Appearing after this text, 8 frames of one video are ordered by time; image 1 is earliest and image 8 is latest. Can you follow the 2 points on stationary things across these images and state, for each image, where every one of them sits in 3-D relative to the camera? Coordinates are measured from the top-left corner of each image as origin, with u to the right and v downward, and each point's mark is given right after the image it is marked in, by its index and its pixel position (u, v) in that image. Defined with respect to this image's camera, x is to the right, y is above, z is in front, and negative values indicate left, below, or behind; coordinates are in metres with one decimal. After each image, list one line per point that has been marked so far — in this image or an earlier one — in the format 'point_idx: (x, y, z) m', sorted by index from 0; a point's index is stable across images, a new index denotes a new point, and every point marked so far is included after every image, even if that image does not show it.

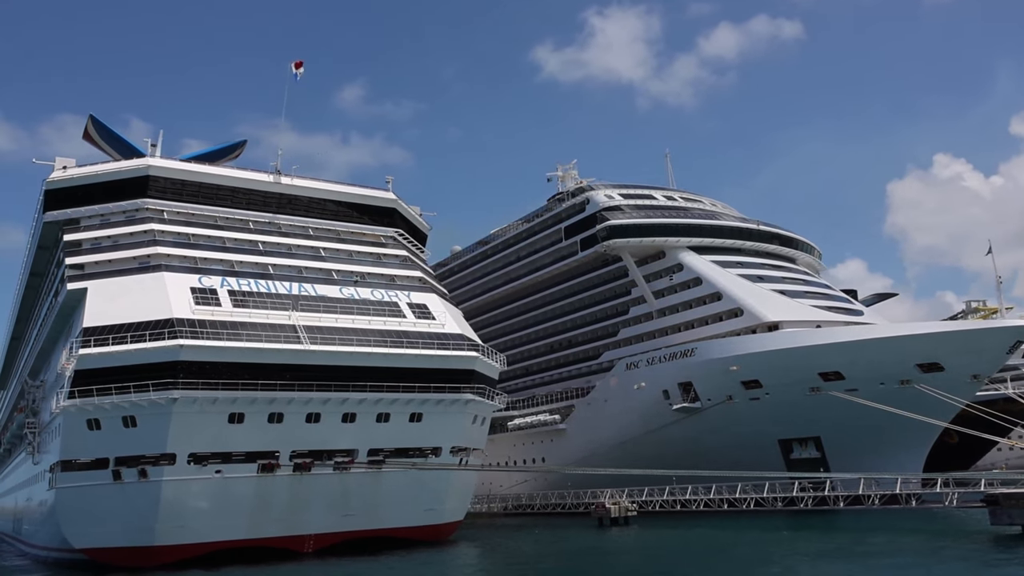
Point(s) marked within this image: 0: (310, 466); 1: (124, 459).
0: (-5.4, -4.7, +19.9) m
1: (-9.6, -4.2, +18.5) m
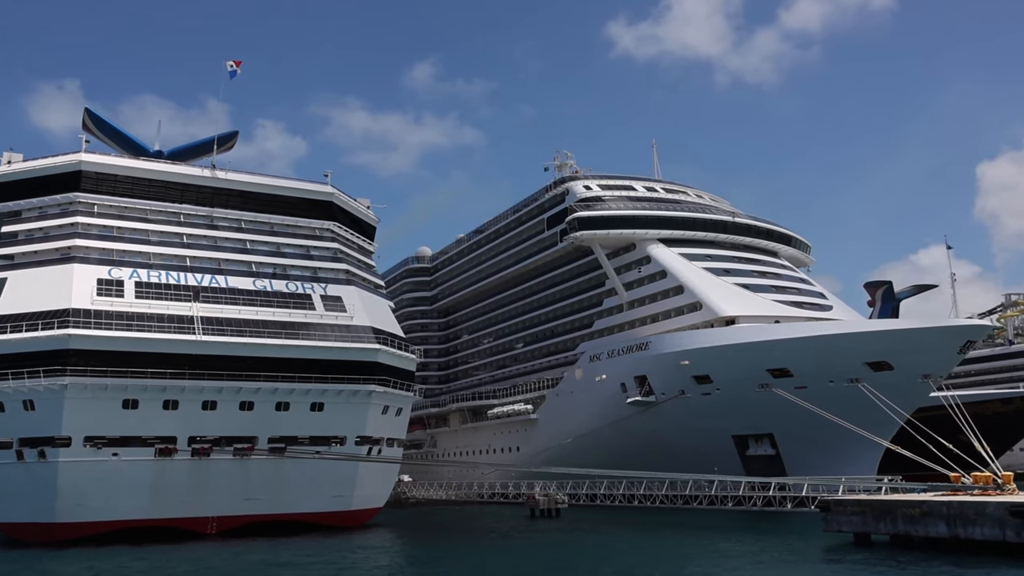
0: (-8.5, -4.5, +20.8) m
1: (-12.8, -4.0, +19.6) m
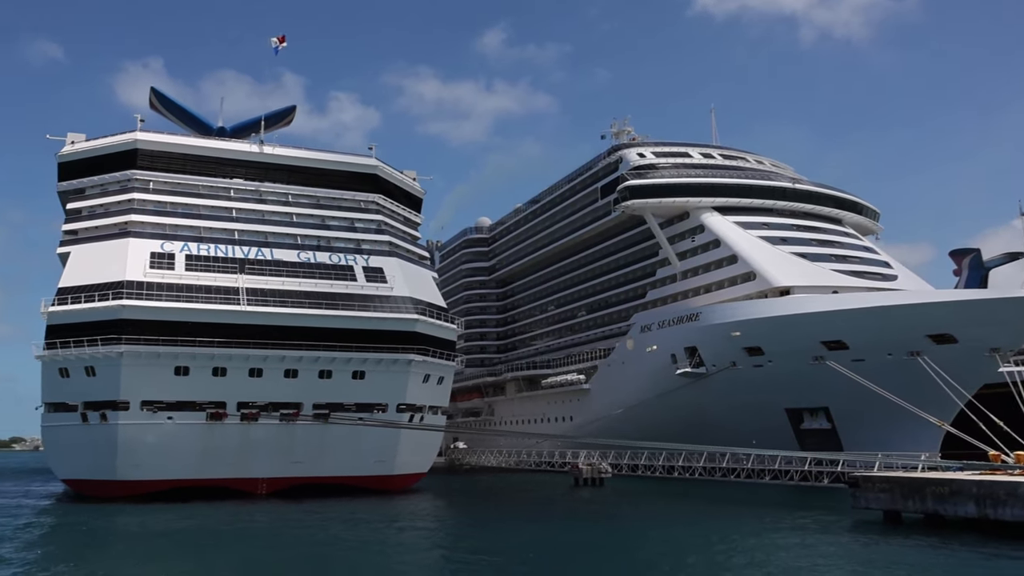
0: (-7.5, -3.7, +21.7) m
1: (-11.9, -3.3, +20.9) m
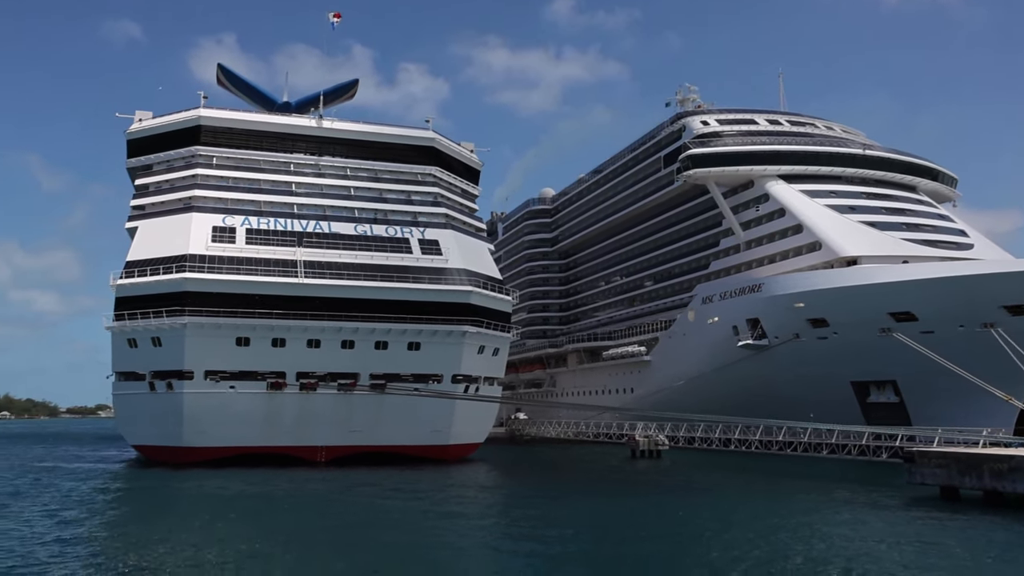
0: (-5.9, -2.9, +22.2) m
1: (-10.4, -2.5, +21.8) m
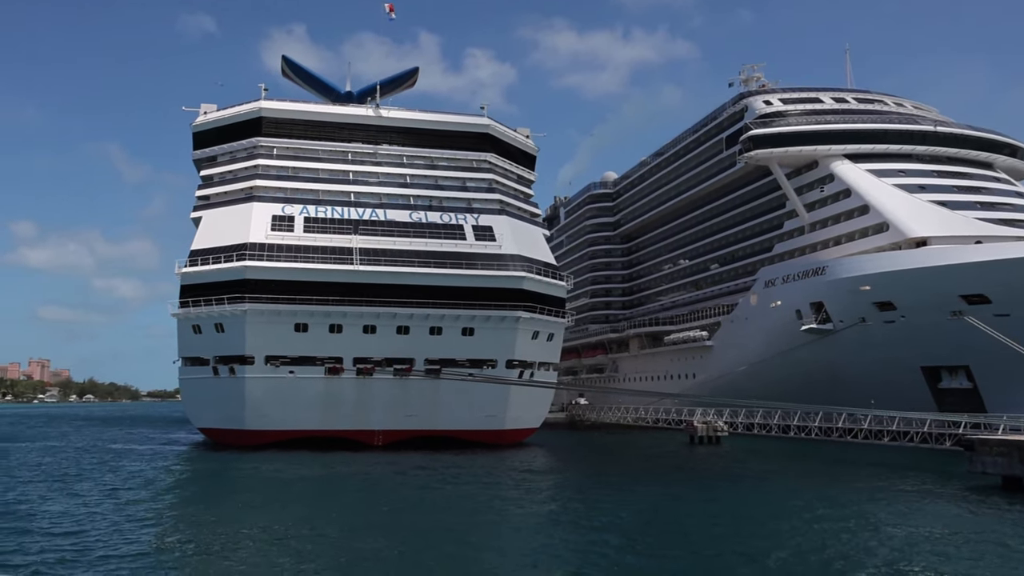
0: (-4.3, -2.5, +22.6) m
1: (-8.8, -2.1, +22.5) m
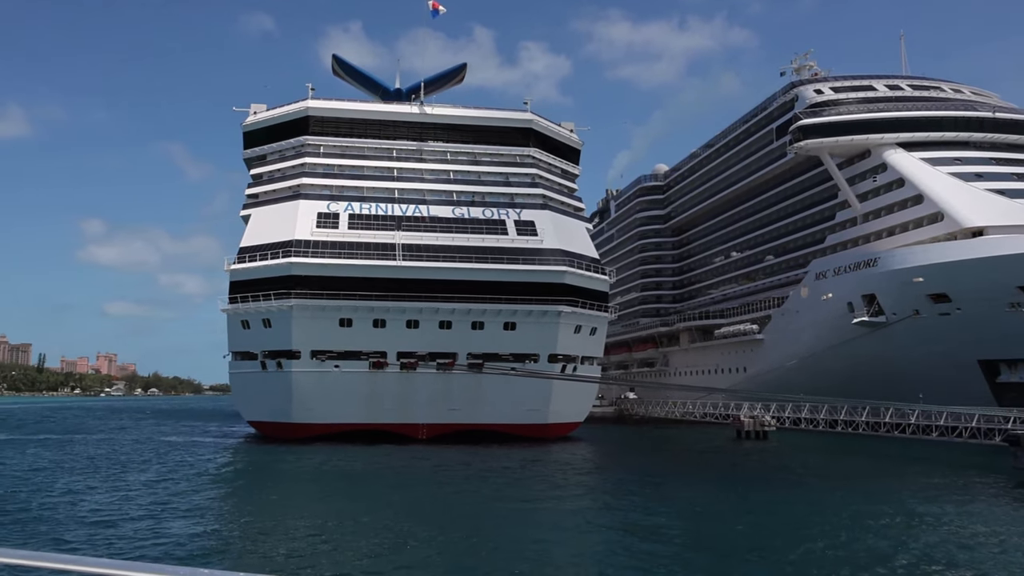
0: (-3.0, -2.4, +22.8) m
1: (-7.5, -2.0, +23.0) m
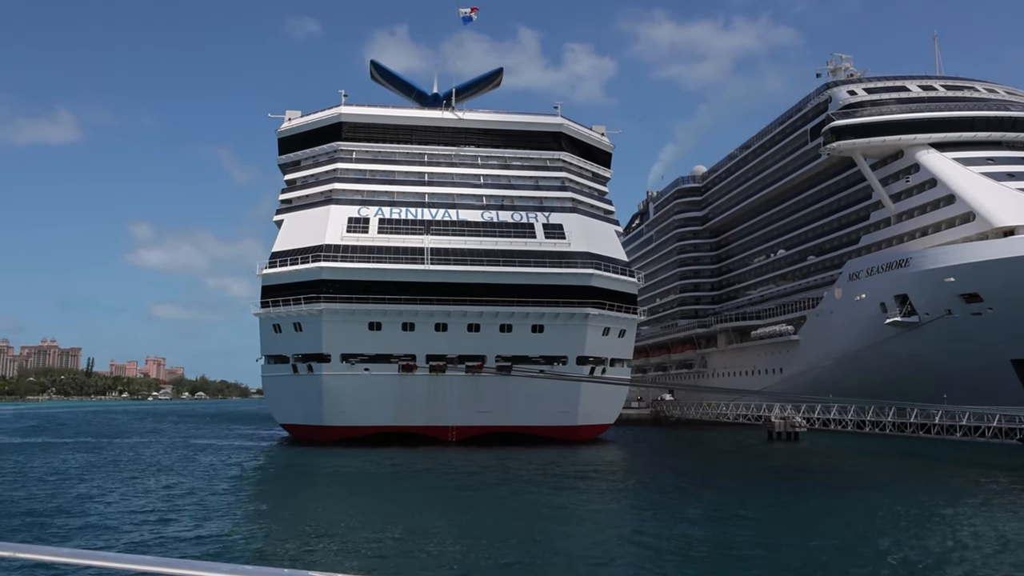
0: (-2.1, -2.5, +23.0) m
1: (-6.6, -2.1, +23.4) m
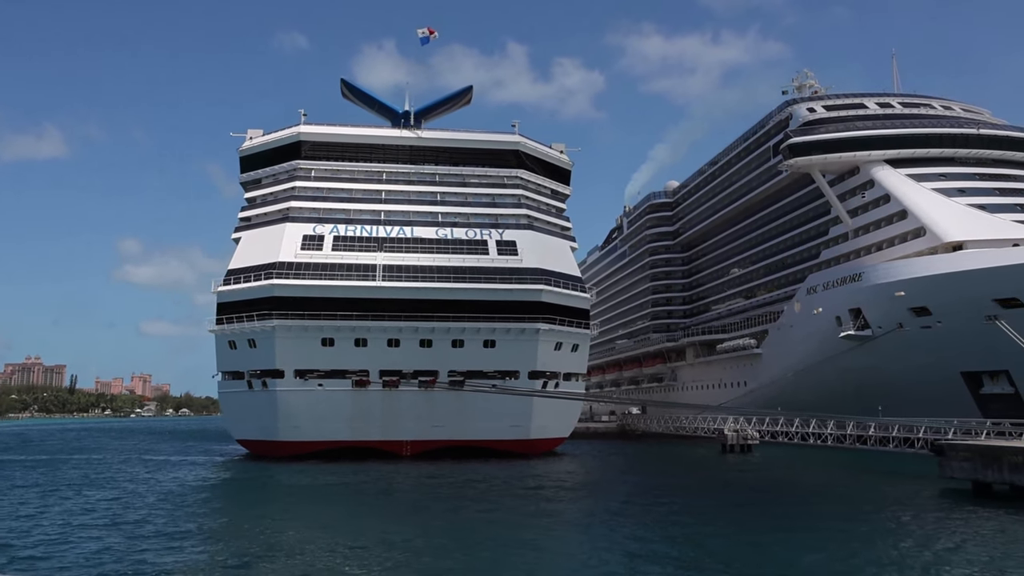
0: (-3.6, -3.0, +23.3) m
1: (-8.1, -2.7, +23.6) m
